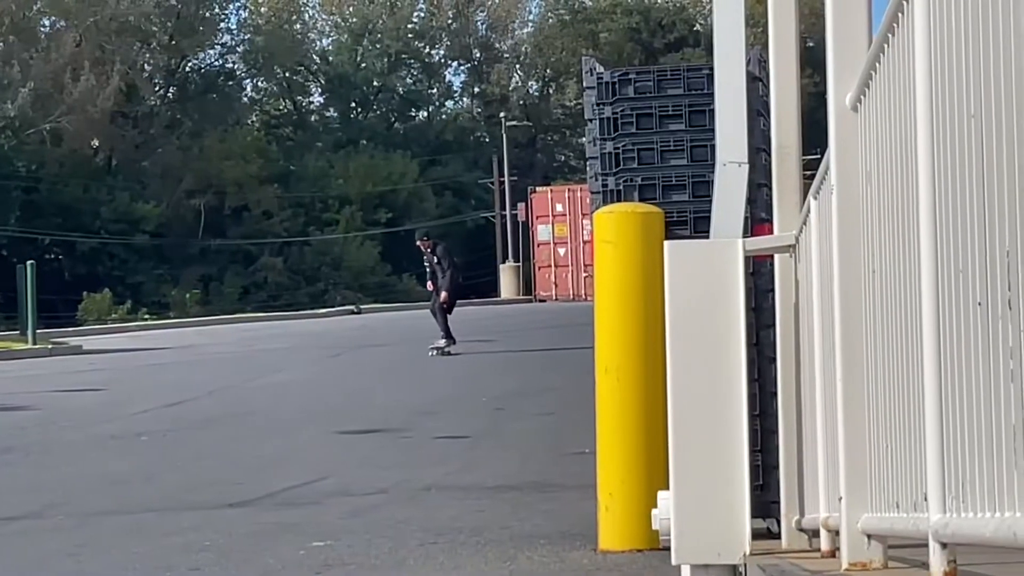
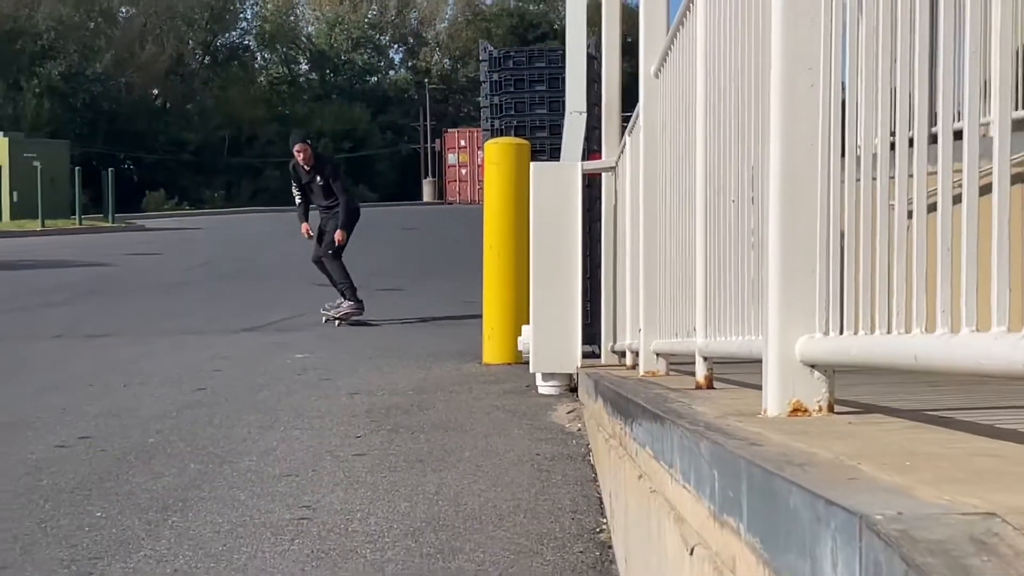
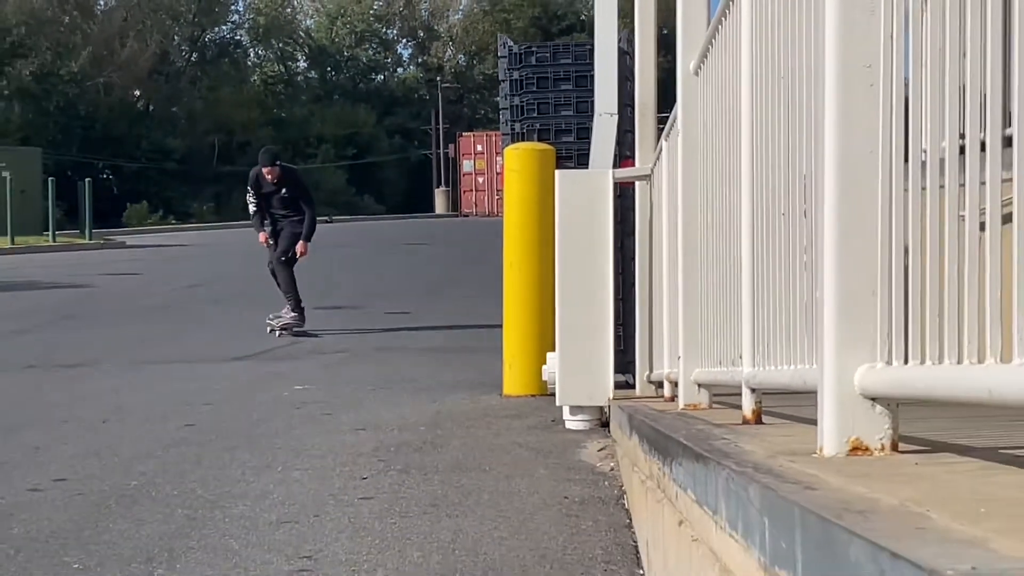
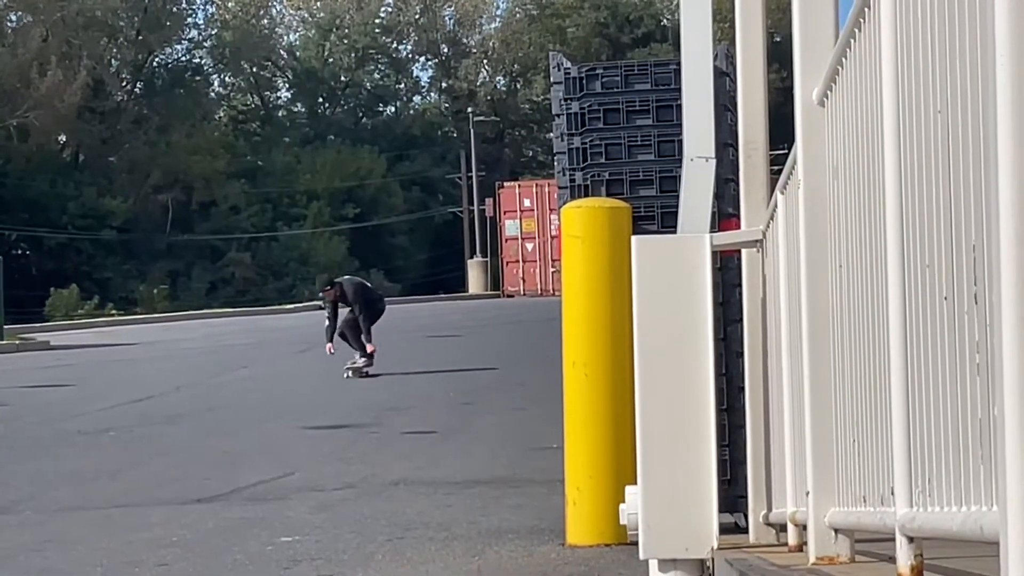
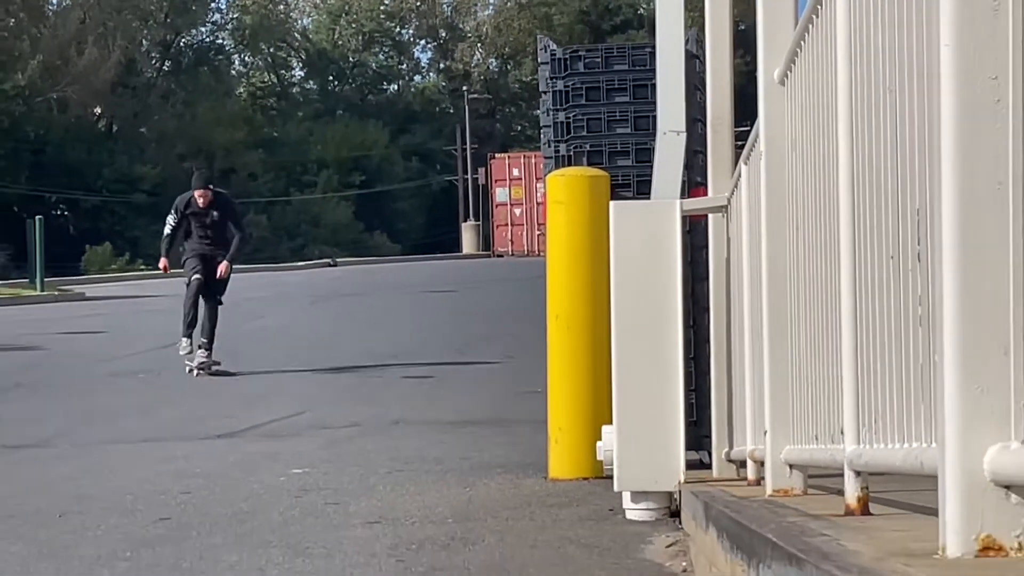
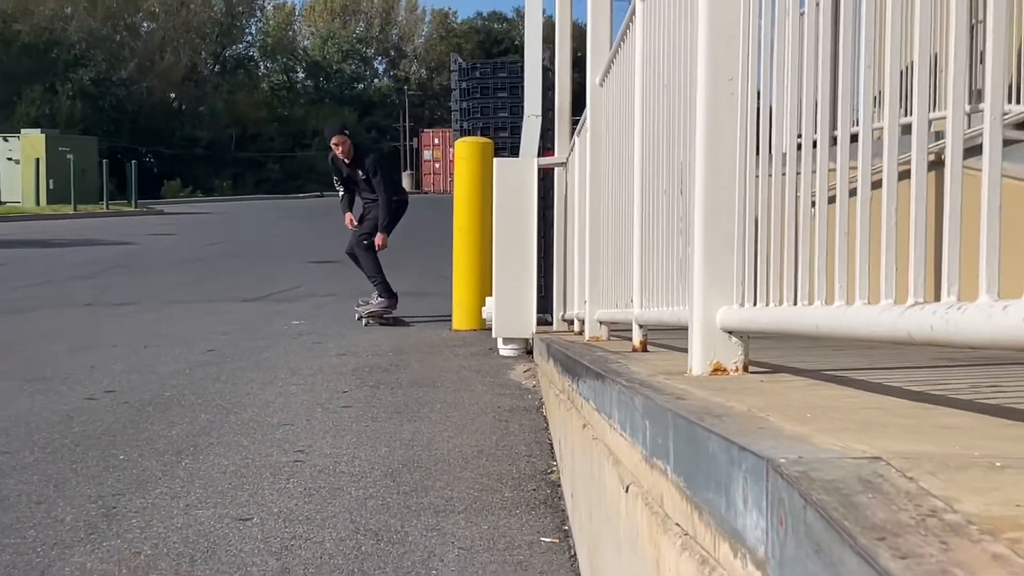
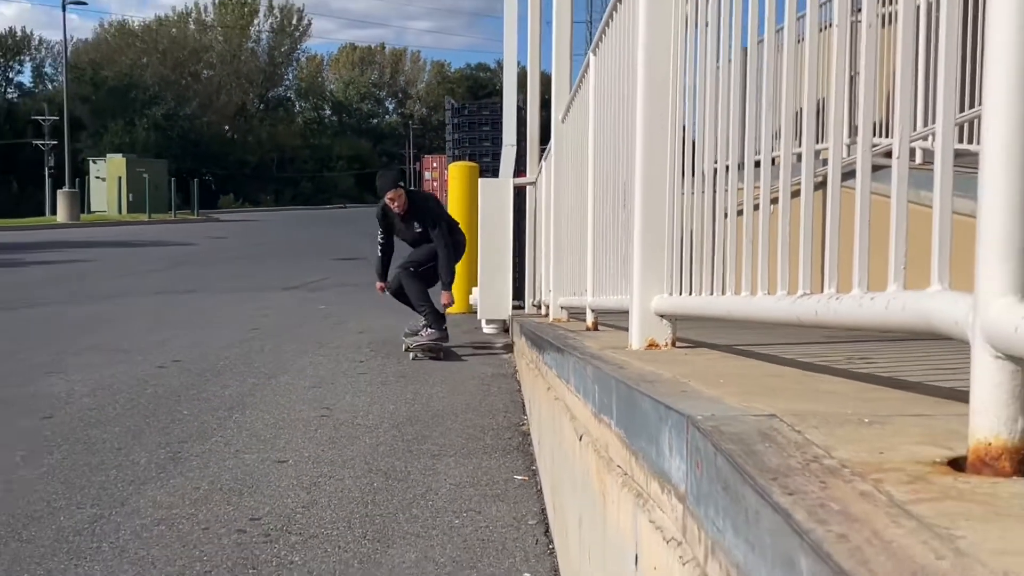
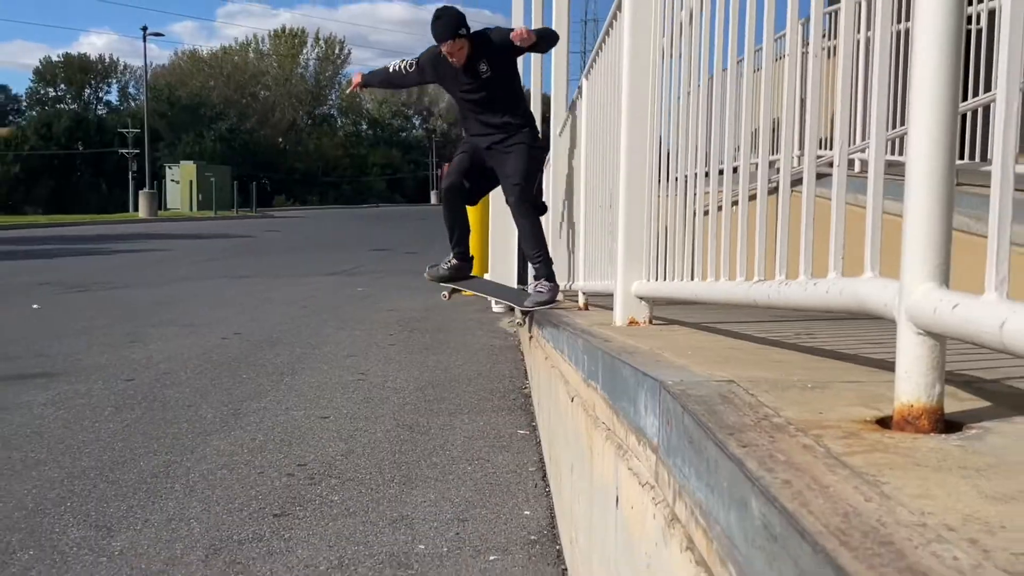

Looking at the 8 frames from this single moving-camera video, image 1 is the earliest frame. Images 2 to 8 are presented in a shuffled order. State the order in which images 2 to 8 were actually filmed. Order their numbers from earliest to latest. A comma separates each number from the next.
4, 5, 3, 2, 6, 7, 8
